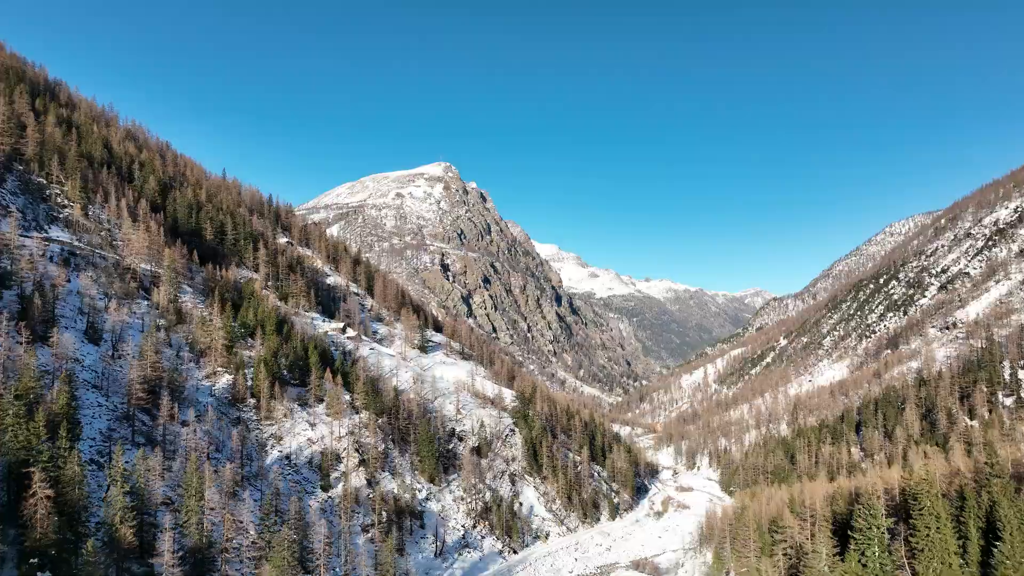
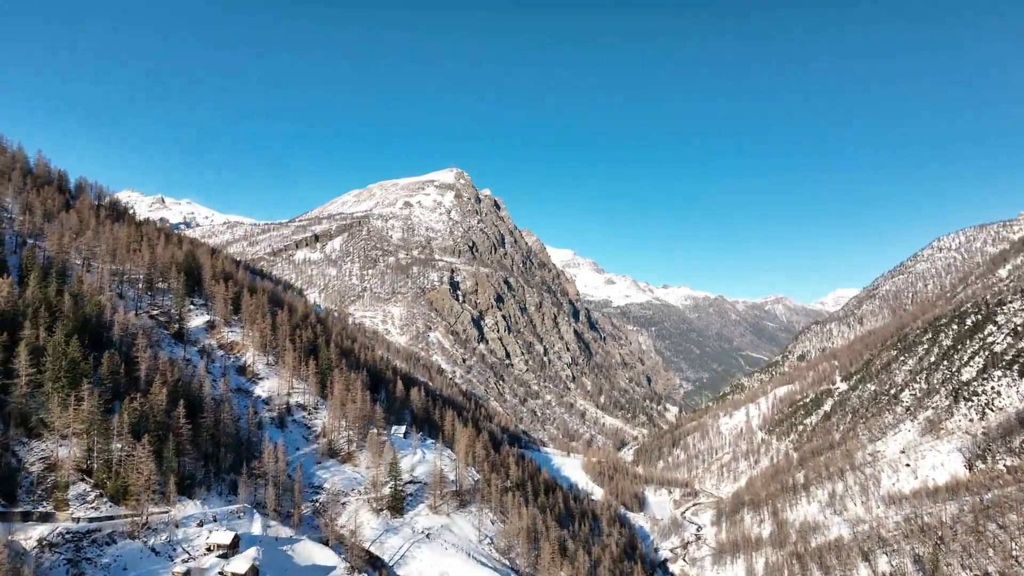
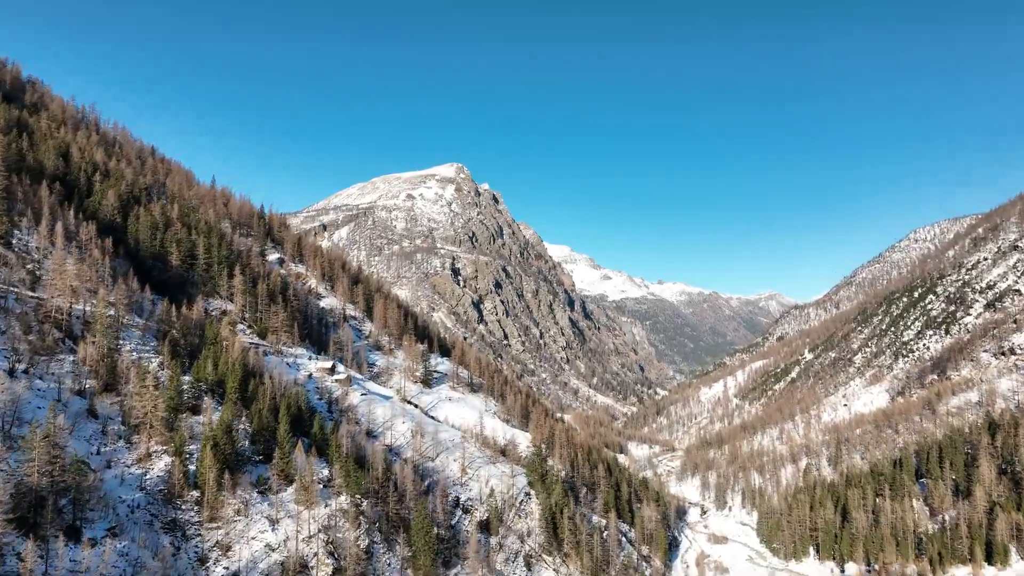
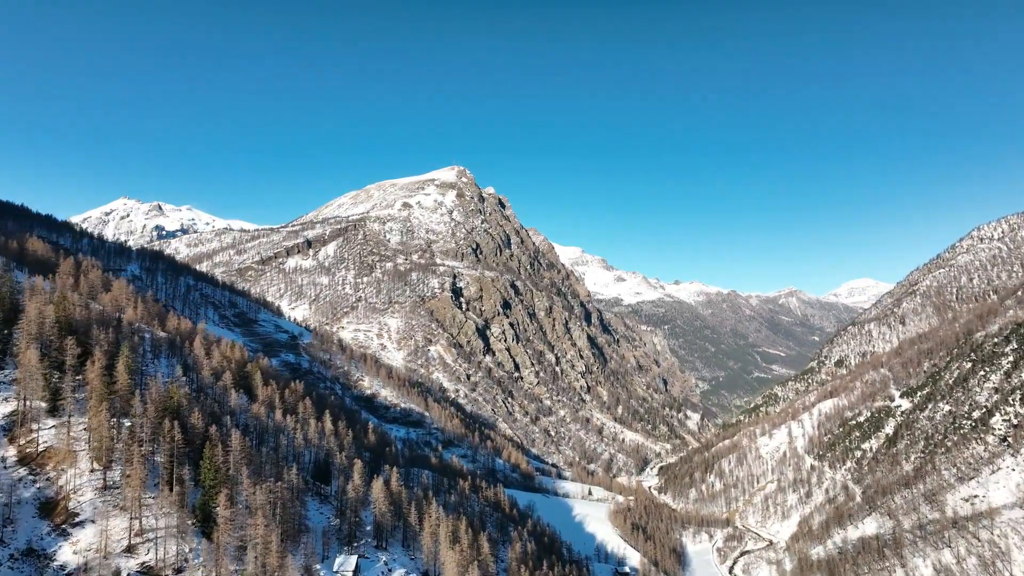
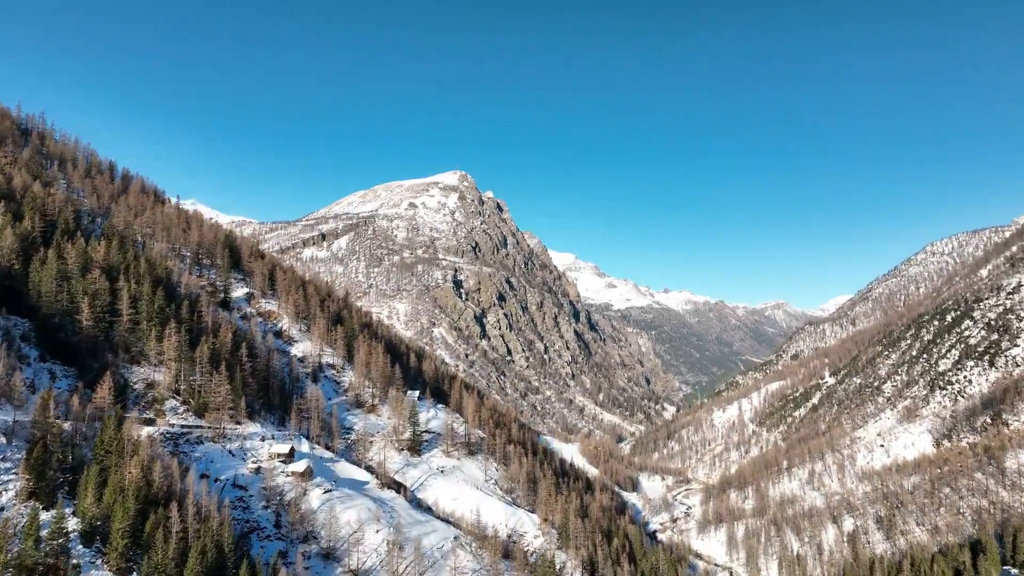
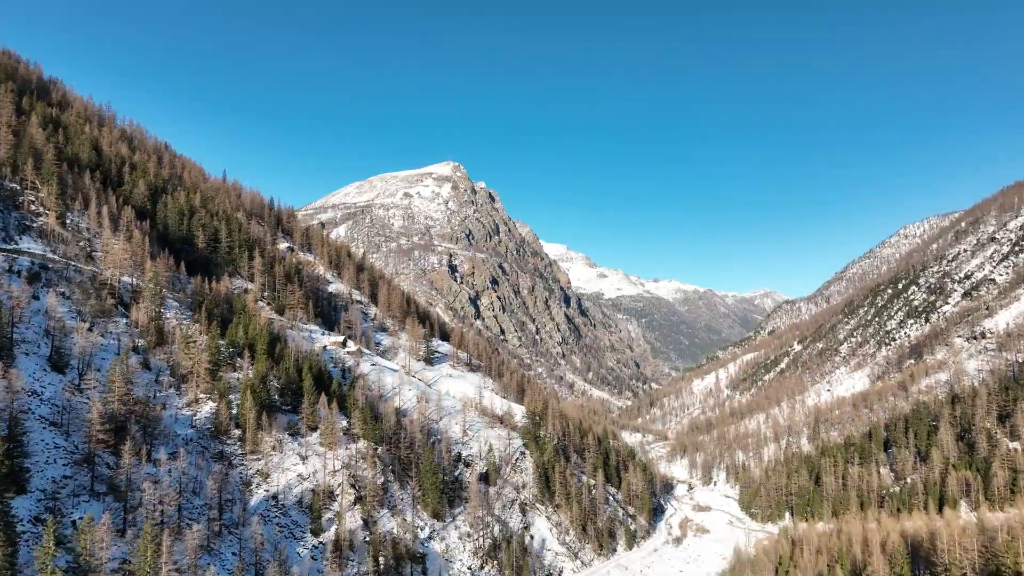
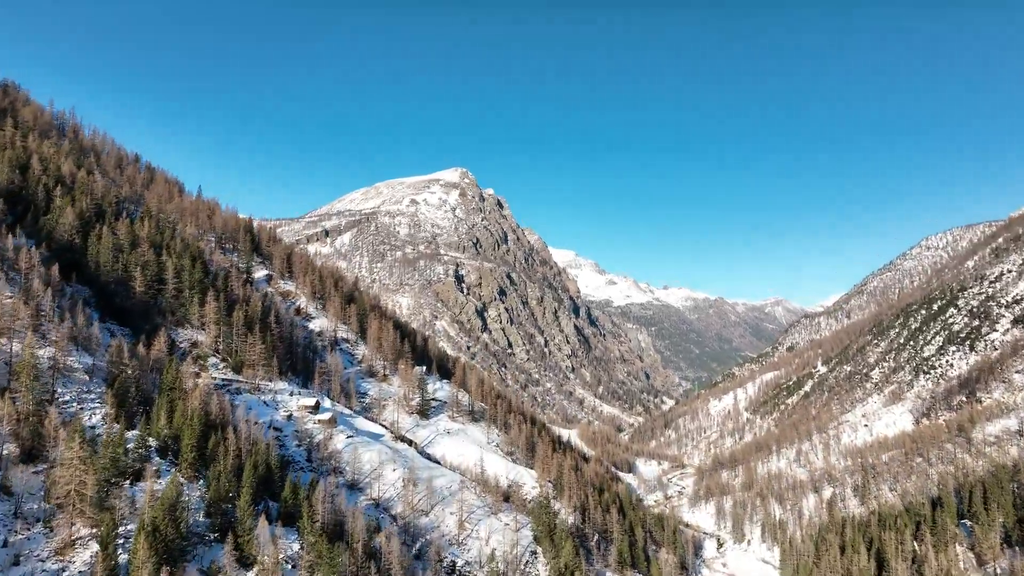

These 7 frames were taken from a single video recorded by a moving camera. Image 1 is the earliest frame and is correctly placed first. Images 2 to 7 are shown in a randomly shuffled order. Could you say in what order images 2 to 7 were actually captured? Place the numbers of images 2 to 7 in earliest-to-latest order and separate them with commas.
6, 3, 7, 5, 2, 4
